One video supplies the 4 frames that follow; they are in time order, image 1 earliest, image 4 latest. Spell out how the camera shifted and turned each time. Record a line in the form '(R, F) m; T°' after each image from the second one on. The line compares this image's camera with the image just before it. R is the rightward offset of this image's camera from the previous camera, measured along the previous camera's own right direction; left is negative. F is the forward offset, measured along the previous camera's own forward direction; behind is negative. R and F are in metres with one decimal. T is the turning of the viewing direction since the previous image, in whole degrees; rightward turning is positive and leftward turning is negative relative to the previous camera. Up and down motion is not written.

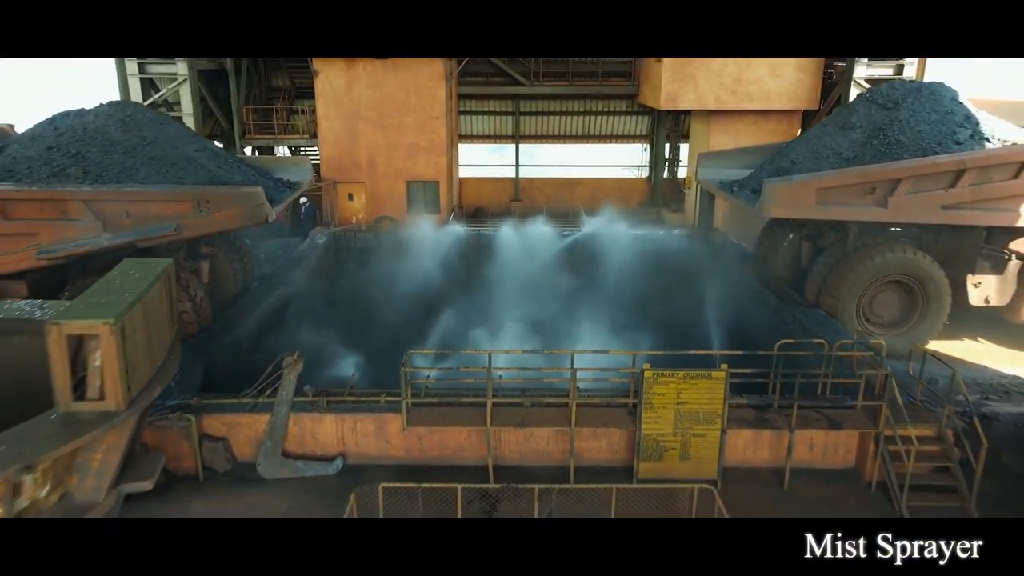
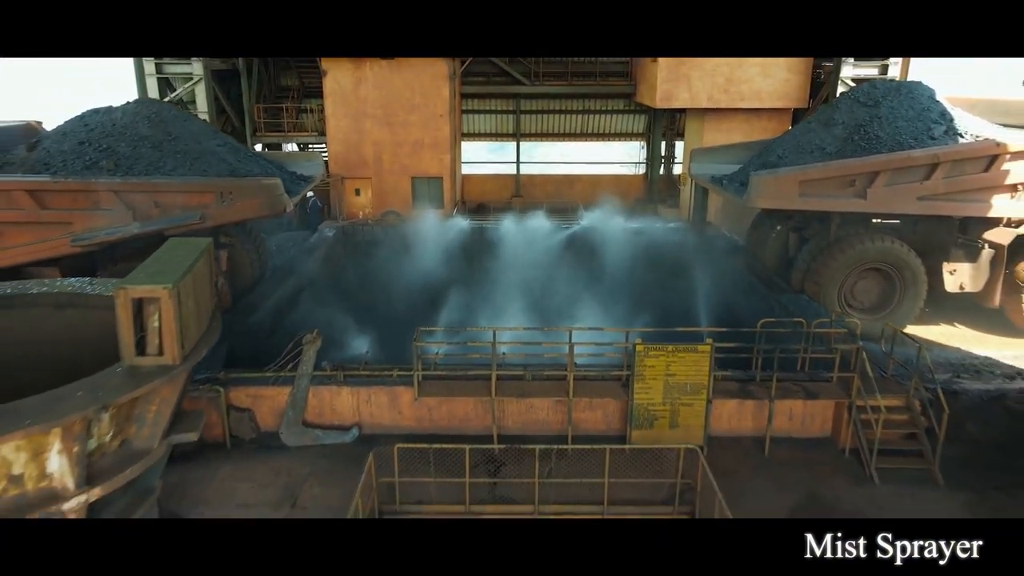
(0.0, -0.6) m; 0°
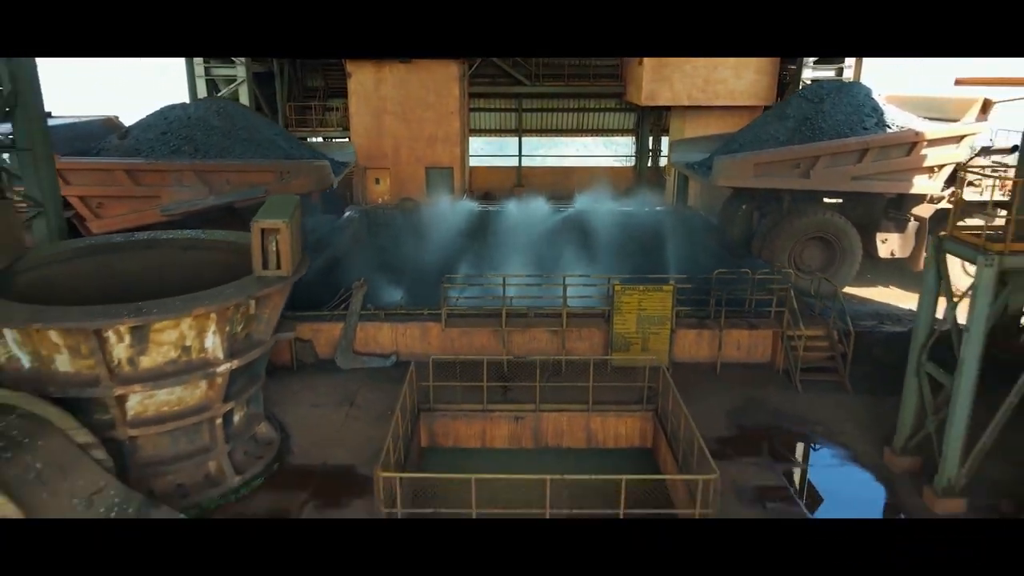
(-0.1, -1.9) m; 0°
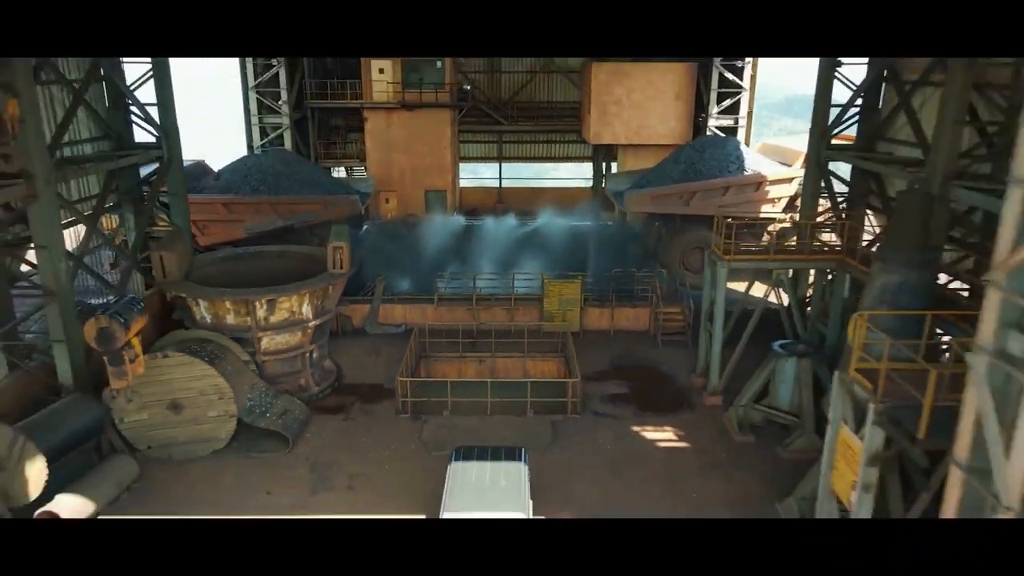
(+0.6, -4.9) m; 0°
